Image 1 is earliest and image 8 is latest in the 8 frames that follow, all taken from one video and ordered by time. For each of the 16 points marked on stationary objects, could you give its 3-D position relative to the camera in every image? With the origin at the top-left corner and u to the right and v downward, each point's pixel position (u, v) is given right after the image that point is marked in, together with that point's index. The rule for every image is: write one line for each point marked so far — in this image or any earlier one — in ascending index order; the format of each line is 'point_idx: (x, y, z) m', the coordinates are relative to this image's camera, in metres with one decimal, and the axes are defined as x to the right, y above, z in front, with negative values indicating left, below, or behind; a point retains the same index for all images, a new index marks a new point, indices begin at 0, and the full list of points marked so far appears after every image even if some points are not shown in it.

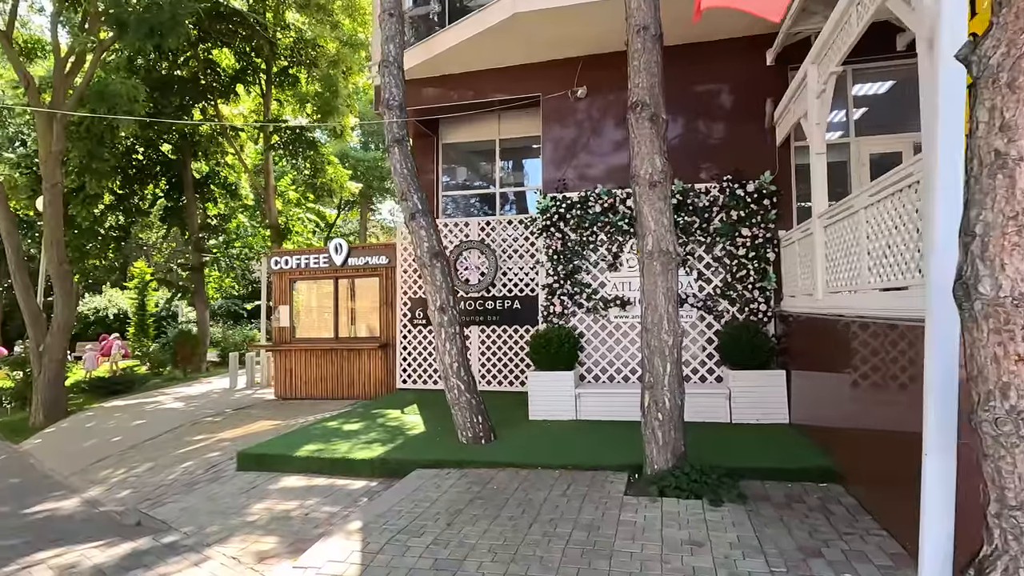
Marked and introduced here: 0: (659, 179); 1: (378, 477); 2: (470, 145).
0: (+1.4, +1.0, +5.2) m
1: (-1.5, -2.2, +6.3) m
2: (-0.9, +3.2, +11.9) m
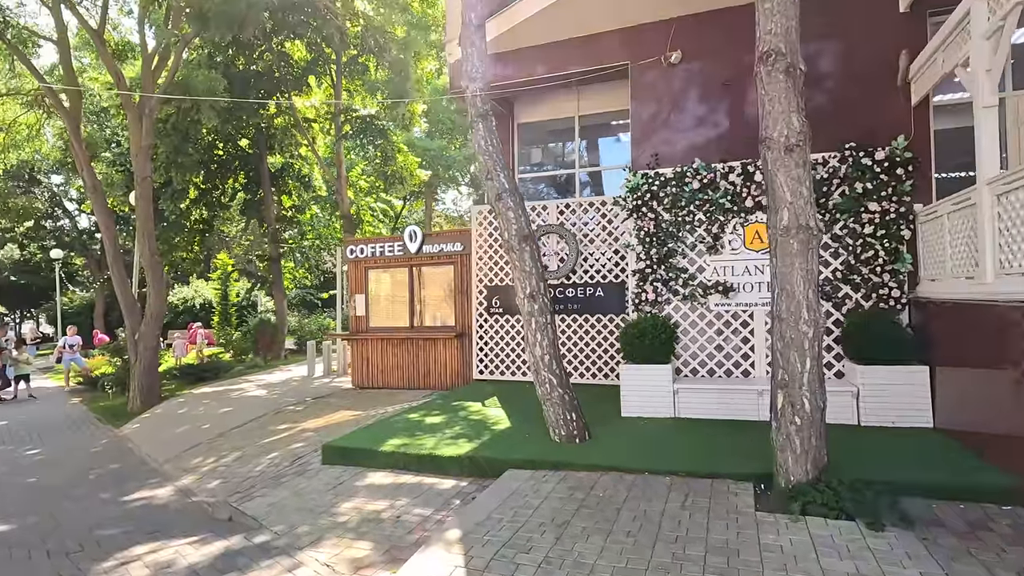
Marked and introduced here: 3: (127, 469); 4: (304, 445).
0: (+2.3, +1.2, +4.4) m
1: (-0.5, -2.1, +5.9) m
2: (+0.7, +3.4, +11.3) m
3: (-5.4, -2.5, +7.5) m
4: (-2.9, -2.2, +7.5) m
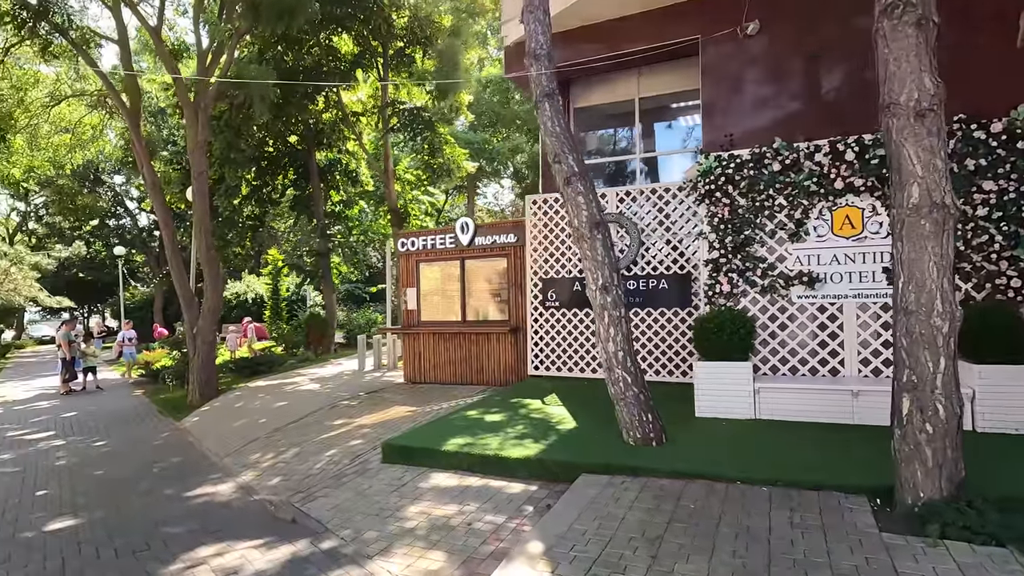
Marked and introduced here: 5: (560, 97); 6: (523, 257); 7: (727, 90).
0: (+2.9, +1.3, +3.8) m
1: (+0.3, -2.0, +5.5) m
2: (+1.9, +3.6, +10.7) m
3: (-4.5, -2.5, +7.5) m
4: (-2.0, -2.1, +7.3) m
5: (+0.5, +2.2, +6.1) m
6: (+0.2, +0.6, +10.7) m
7: (+3.6, +3.3, +8.9) m
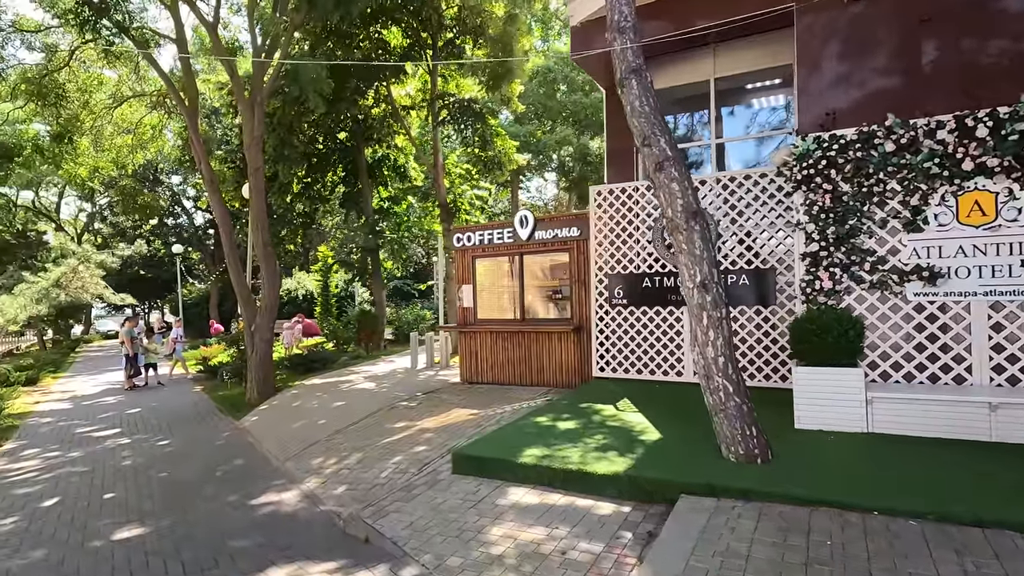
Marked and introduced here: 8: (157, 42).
0: (+3.6, +1.3, +3.0) m
1: (+1.1, -2.0, +4.9) m
2: (+3.0, +3.7, +10.0) m
3: (-3.6, -2.4, +7.3) m
4: (-1.1, -2.1, +6.9) m
5: (+1.4, +2.2, +5.5) m
6: (+1.4, +0.7, +10.1) m
7: (+4.7, +3.4, +8.0) m
8: (-8.9, +6.2, +13.4) m
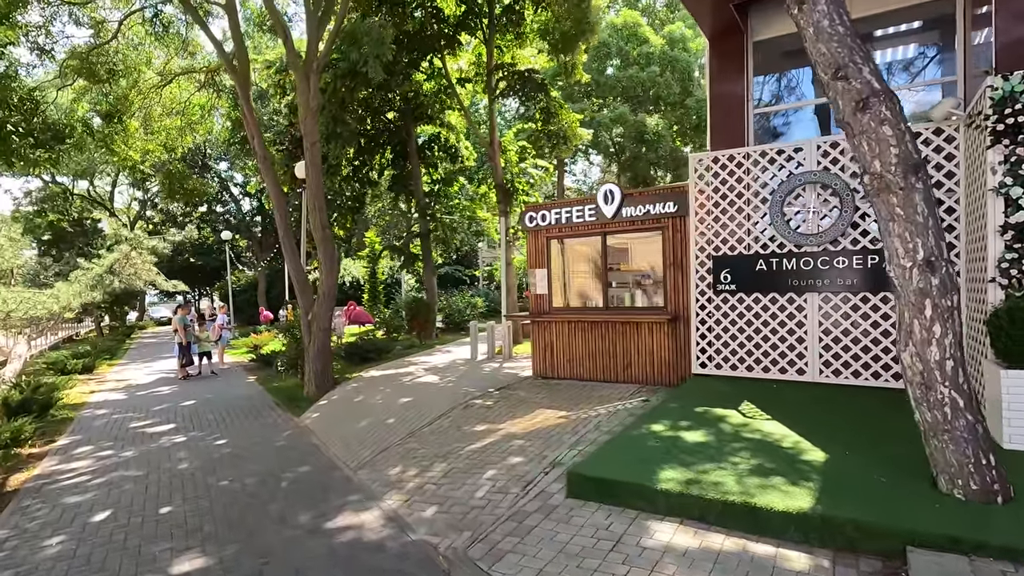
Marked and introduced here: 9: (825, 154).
0: (+4.6, +1.4, +1.5) m
1: (+2.2, -1.8, +3.7) m
2: (+4.4, +3.9, +8.5) m
3: (-2.3, -2.2, +6.4) m
4: (+0.1, -1.9, +5.9) m
5: (+2.5, +2.4, +4.2) m
6: (+2.8, +0.9, +8.8) m
7: (+6.0, +3.6, +6.4) m
8: (-7.3, +6.5, +12.7) m
9: (+4.5, +1.9, +7.7) m
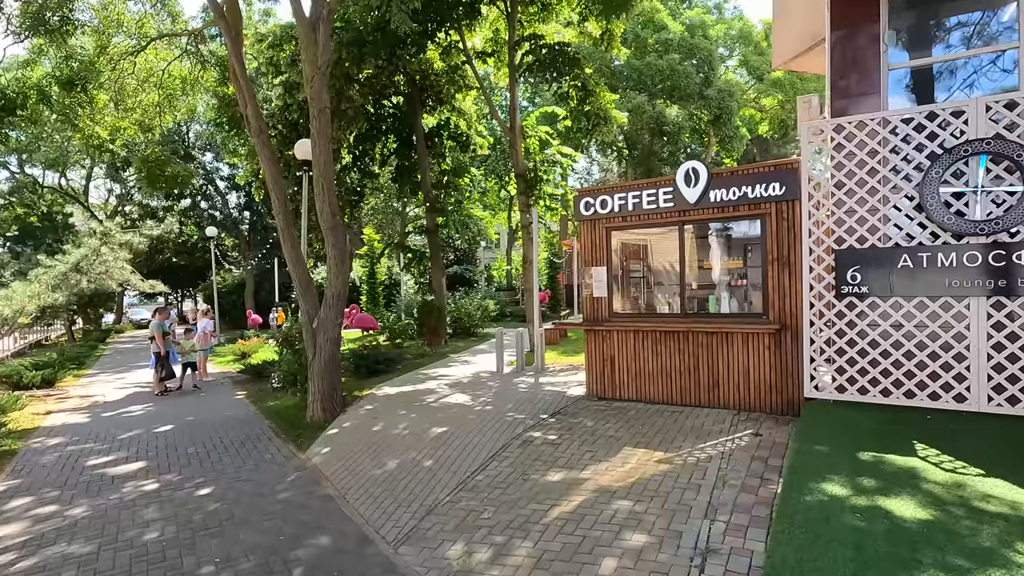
0: (+5.6, +1.4, -0.2) m
1: (+3.1, -1.8, +1.9) m
2: (+5.3, +3.9, +6.8) m
3: (-1.4, -2.2, +4.5) m
4: (+1.1, -1.9, +4.0) m
5: (+3.5, +2.4, +2.4) m
6: (+3.7, +0.9, +7.0) m
7: (+6.9, +3.6, +4.7) m
8: (-6.5, +6.5, +10.7) m
9: (+5.4, +1.9, +5.9) m
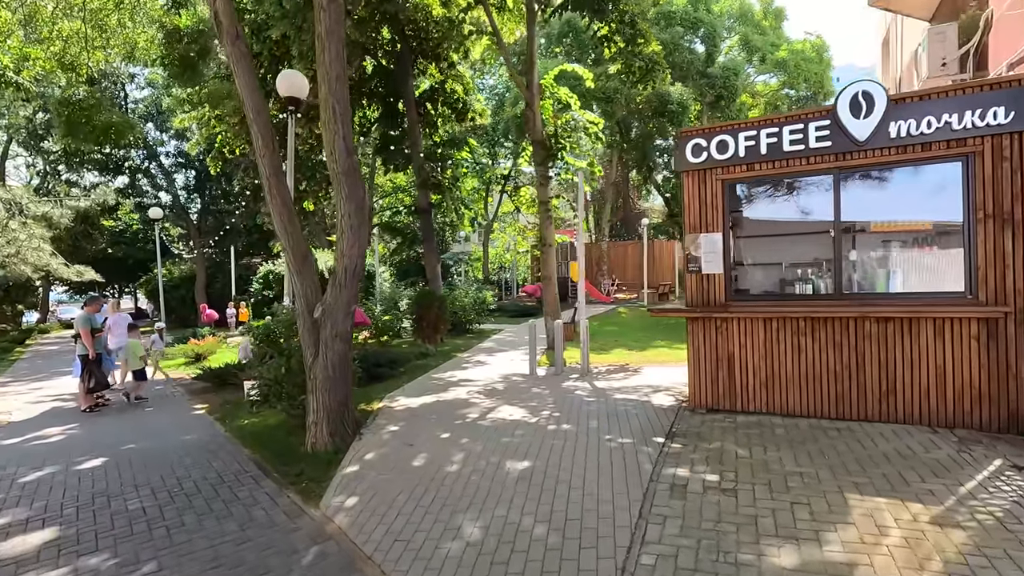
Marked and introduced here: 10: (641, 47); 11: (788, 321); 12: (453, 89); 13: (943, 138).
0: (+7.2, +1.7, -2.0) m
1: (+4.6, -1.5, -0.1) m
2: (+6.4, +4.2, +4.9) m
3: (-0.1, -1.9, +2.1) m
4: (+2.4, -1.6, +1.8) m
5: (+4.9, +2.6, +0.4) m
6: (+4.8, +1.2, +5.0) m
7: (+8.1, +3.9, +3.0) m
8: (-5.7, +6.8, +7.8) m
9: (+6.5, +2.2, +4.1) m
10: (+2.5, +5.4, +11.9) m
11: (+2.9, -0.4, +5.9) m
12: (-1.8, +6.1, +16.3) m
13: (+4.2, +1.5, +5.3) m
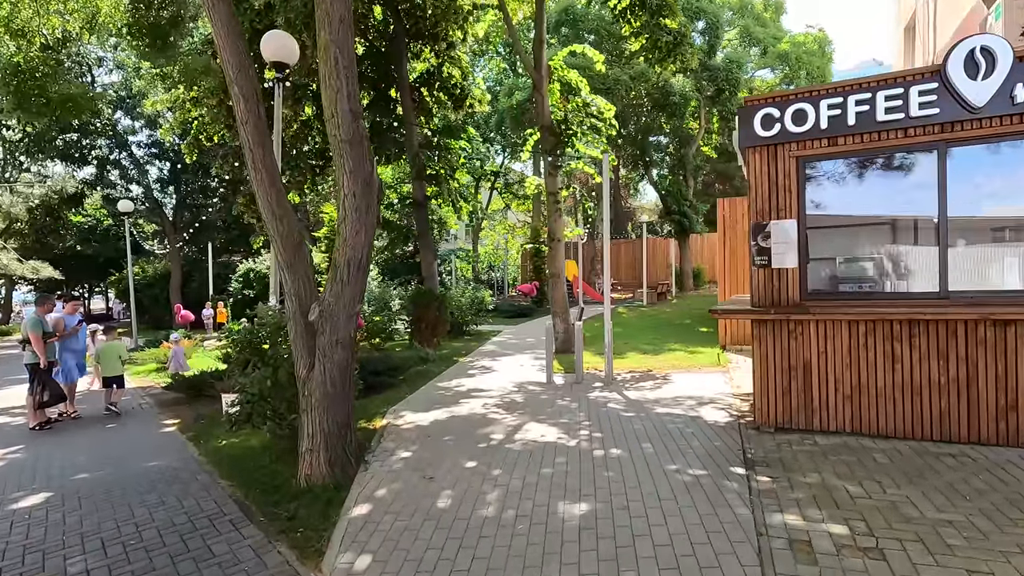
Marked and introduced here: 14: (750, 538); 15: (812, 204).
0: (+7.8, +1.7, -2.8) m
1: (+5.2, -1.5, -1.0) m
2: (+6.8, +4.2, +4.1) m
3: (+0.4, -1.9, +1.1) m
4: (+2.9, -1.6, +0.8) m
5: (+5.5, +2.7, -0.5) m
6: (+5.2, +1.3, +4.1) m
7: (+8.6, +3.9, +2.2) m
8: (-5.3, +6.8, +6.6) m
9: (+6.9, +2.2, +3.2) m
10: (+2.7, +5.4, +10.9) m
11: (+3.3, -0.3, +5.0) m
12: (-1.8, +6.1, +15.2) m
13: (+4.6, +1.5, +4.3) m
14: (+1.5, -1.5, +3.4) m
15: (+2.9, +0.9, +5.2) m
